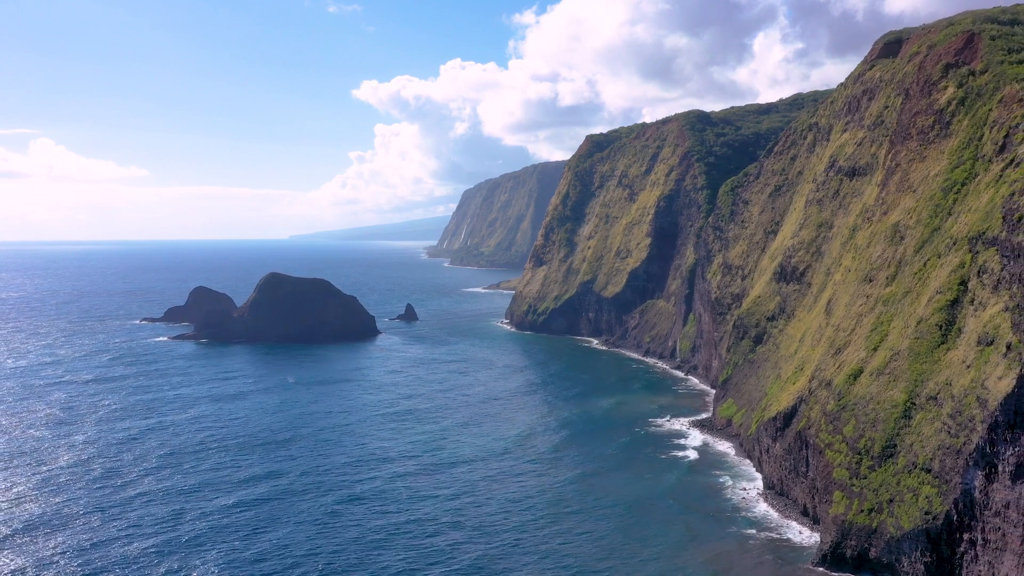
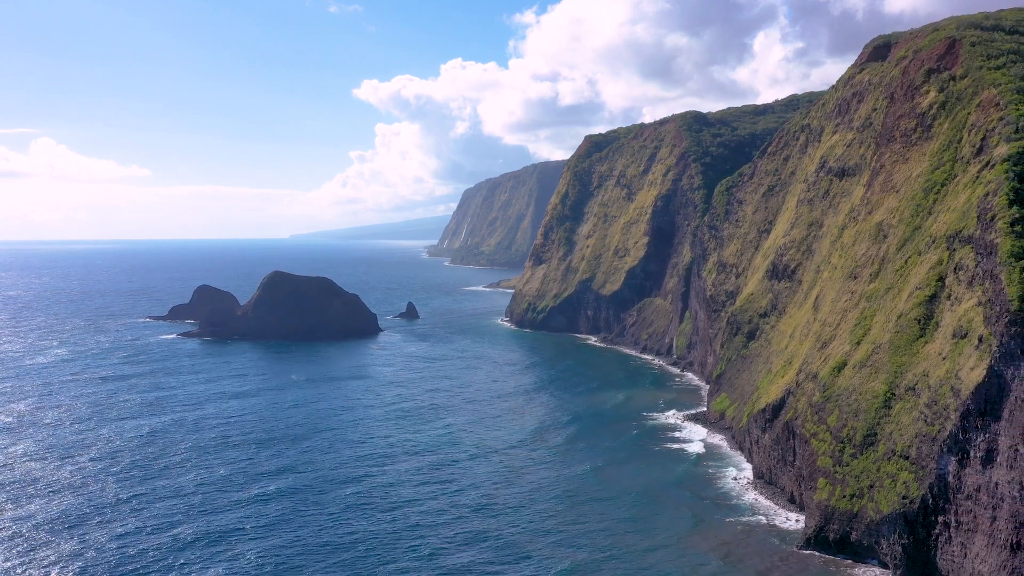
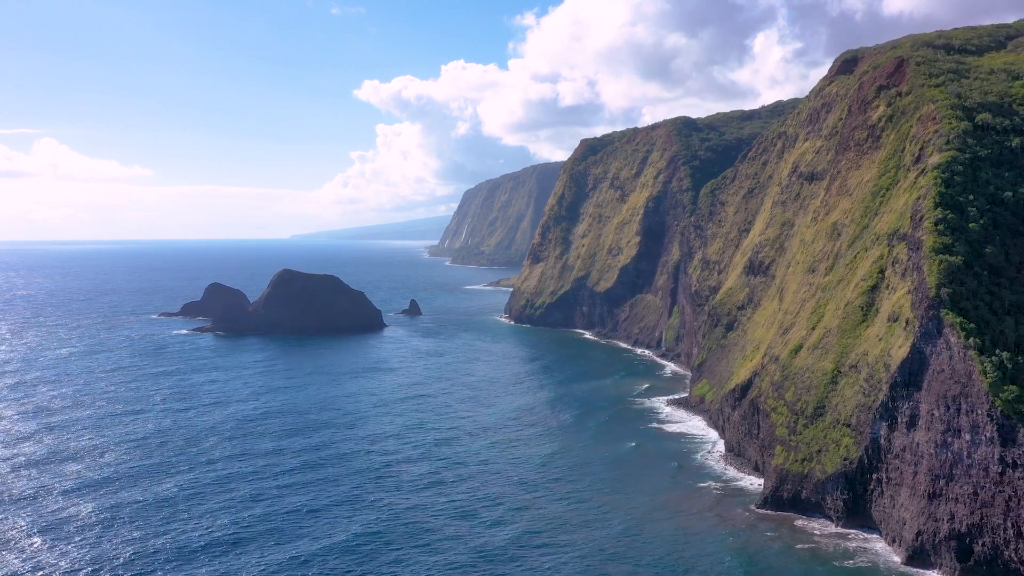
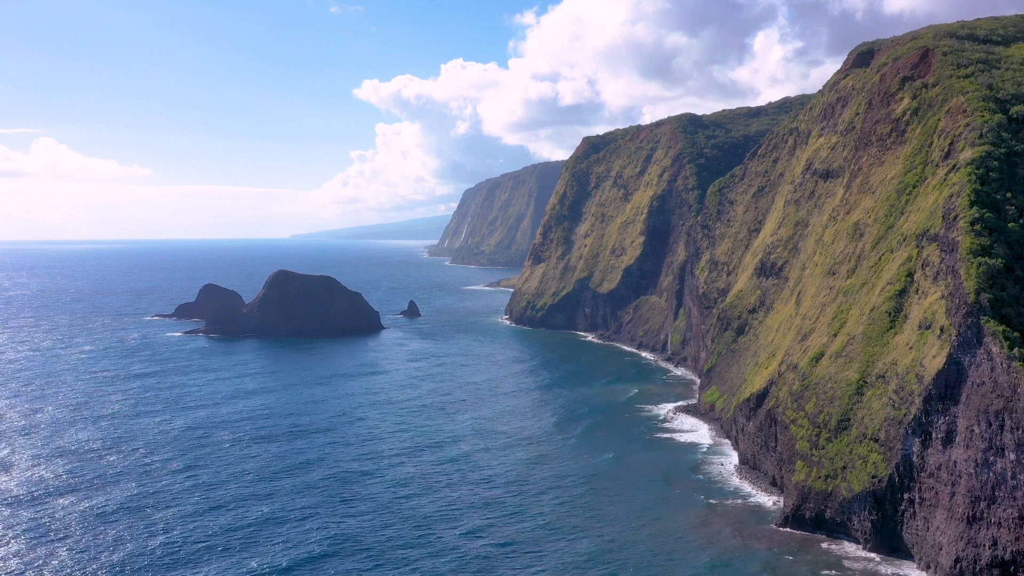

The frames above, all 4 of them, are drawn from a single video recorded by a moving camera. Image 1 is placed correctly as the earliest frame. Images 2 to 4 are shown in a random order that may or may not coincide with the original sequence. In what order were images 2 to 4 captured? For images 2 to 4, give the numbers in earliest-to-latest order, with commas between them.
2, 4, 3
